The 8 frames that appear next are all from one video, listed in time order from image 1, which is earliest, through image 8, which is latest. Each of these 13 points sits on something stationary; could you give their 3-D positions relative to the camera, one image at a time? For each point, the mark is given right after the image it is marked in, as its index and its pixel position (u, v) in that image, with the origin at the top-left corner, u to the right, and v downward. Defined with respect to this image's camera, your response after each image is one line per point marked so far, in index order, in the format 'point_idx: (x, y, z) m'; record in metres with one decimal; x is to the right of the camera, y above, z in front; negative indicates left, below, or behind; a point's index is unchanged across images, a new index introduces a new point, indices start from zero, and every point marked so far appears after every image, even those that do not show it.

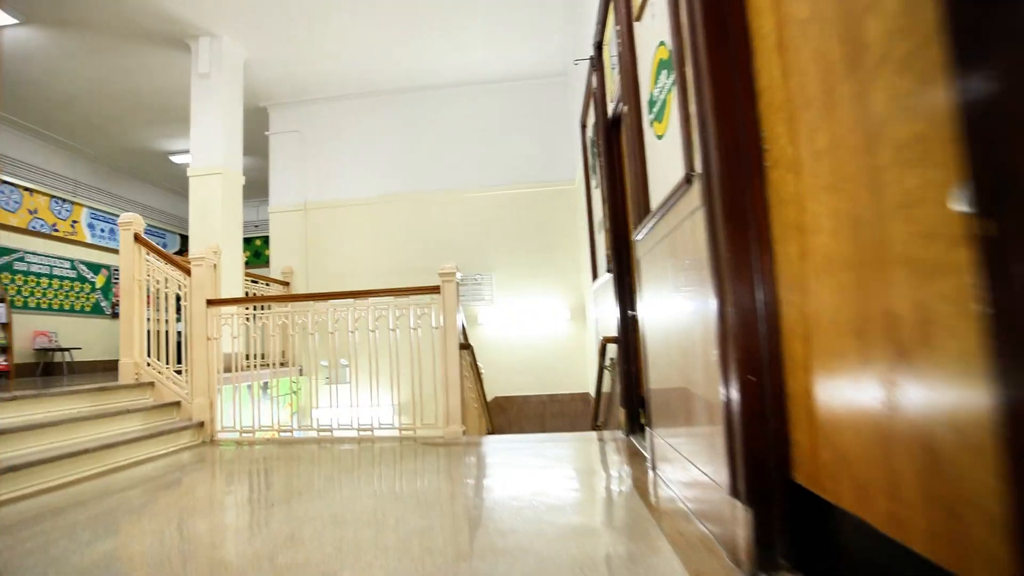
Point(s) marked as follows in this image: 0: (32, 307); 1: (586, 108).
0: (-6.7, -0.2, +7.5) m
1: (+0.6, +1.5, +4.5) m
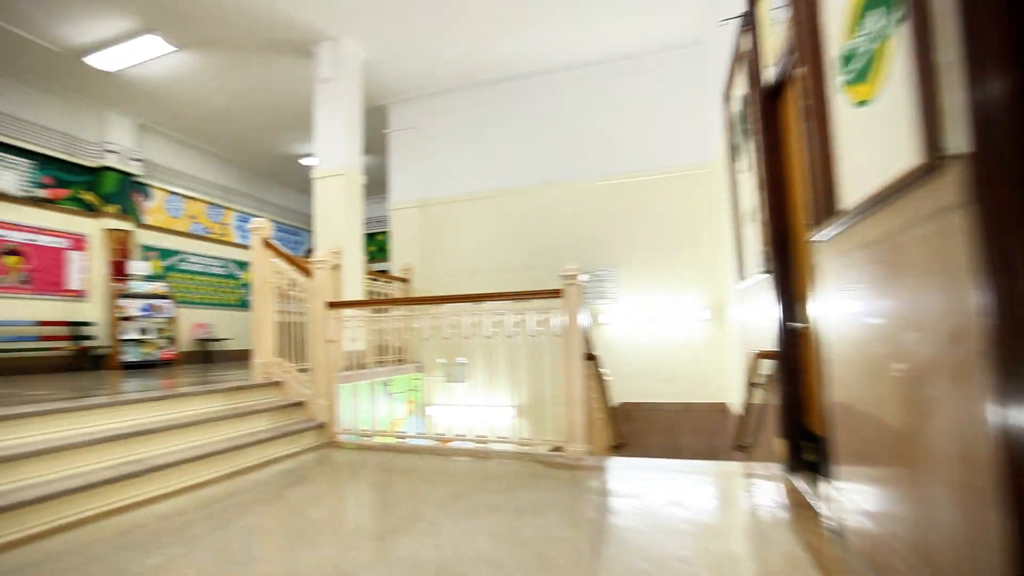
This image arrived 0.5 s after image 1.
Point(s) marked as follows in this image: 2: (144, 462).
0: (-5.0, -0.2, +8.4) m
1: (+1.6, +1.5, +3.8) m
2: (-2.3, -1.1, +3.3) m
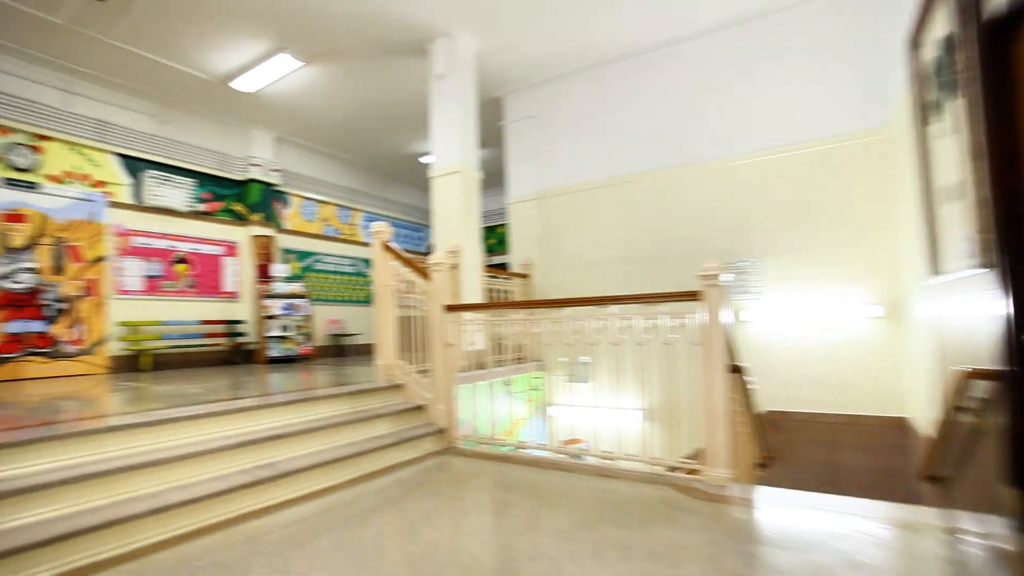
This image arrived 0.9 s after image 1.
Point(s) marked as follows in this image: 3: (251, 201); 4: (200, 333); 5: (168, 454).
0: (-3.0, -0.2, +8.9) m
1: (+2.3, +1.5, +3.0) m
2: (-1.5, -1.1, +3.4) m
3: (-3.8, +1.3, +7.9) m
4: (-4.2, -0.6, +7.2) m
5: (-2.0, -1.0, +3.1) m
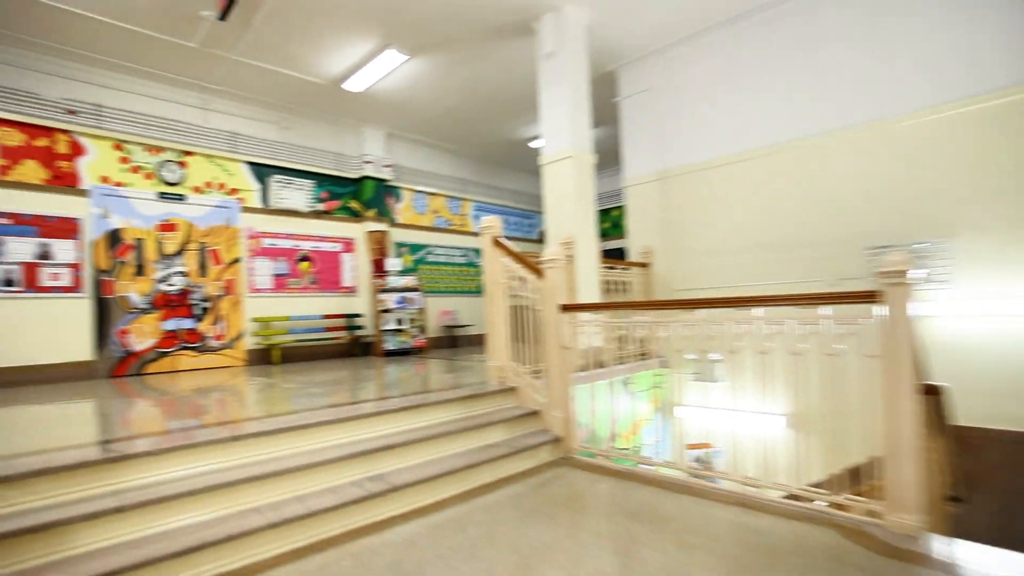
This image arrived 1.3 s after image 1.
0: (-1.2, 0.0, +9.0) m
1: (+2.8, +1.5, +2.1) m
2: (-0.8, -1.2, +3.3) m
3: (-2.2, +1.4, +8.1) m
4: (-2.6, -0.5, +7.5) m
5: (-1.3, -1.0, +3.1) m
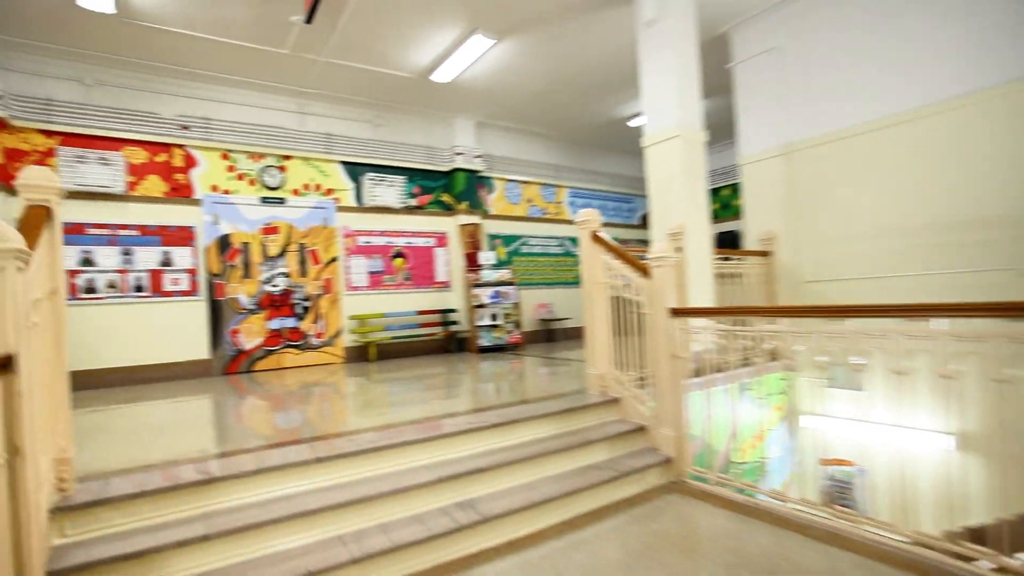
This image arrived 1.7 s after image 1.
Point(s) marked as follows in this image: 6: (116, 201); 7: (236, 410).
0: (+0.4, +0.1, +8.6) m
1: (+3.0, +1.5, +1.1) m
2: (-0.2, -1.2, +3.0) m
3: (-0.8, +1.4, +7.9) m
4: (-1.3, -0.5, +7.5) m
5: (-0.7, -1.1, +2.9) m
6: (-4.2, +0.9, +5.8) m
7: (-2.8, -1.2, +5.5) m
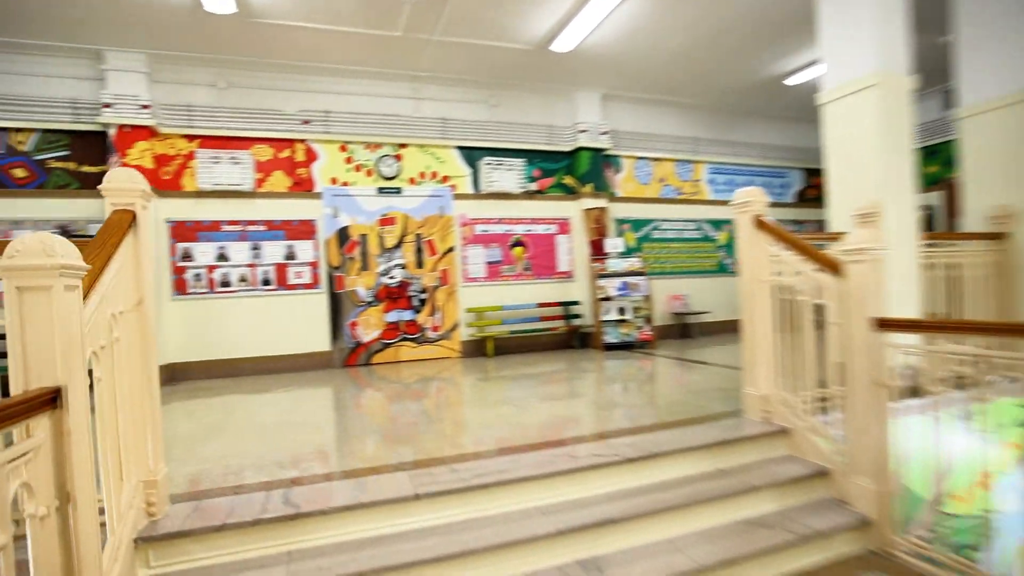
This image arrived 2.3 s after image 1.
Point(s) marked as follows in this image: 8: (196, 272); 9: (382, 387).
0: (+2.2, +0.2, +7.7) m
1: (+3.1, +1.4, -0.3) m
2: (+0.4, -1.2, +2.4) m
3: (+0.9, +1.6, +7.2) m
4: (+0.3, -0.4, +6.9) m
5: (-0.2, -1.1, +2.4) m
6: (-2.9, +1.0, +5.9) m
7: (-1.6, -1.2, +5.4) m
8: (-3.4, +0.2, +5.8) m
9: (-1.4, -1.1, +5.8) m
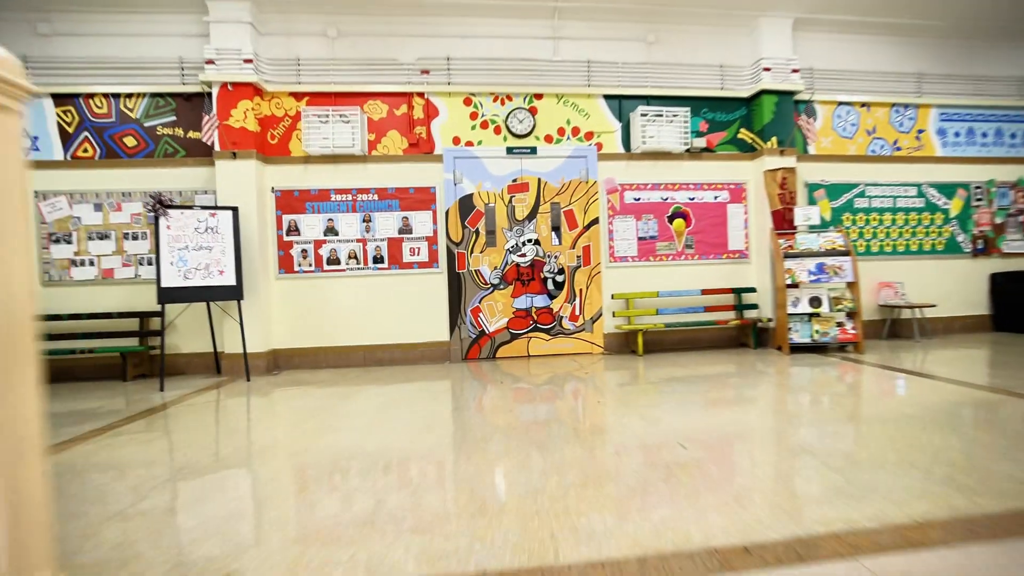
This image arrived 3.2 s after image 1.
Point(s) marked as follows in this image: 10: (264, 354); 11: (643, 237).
0: (+3.9, +0.4, +5.8) m
1: (+3.0, +1.3, -2.2) m
2: (+1.0, -1.2, +1.0) m
3: (+2.6, +1.7, +5.6) m
4: (+1.9, -0.2, +5.5) m
5: (+0.4, -1.1, +1.2) m
6: (-1.5, +1.2, +5.2) m
7: (-0.3, -1.0, +4.4) m
8: (-2.0, +0.4, +5.2) m
9: (-0.1, -0.9, +4.7) m
10: (-2.3, -0.6, +5.0) m
11: (+1.3, +0.5, +5.4) m
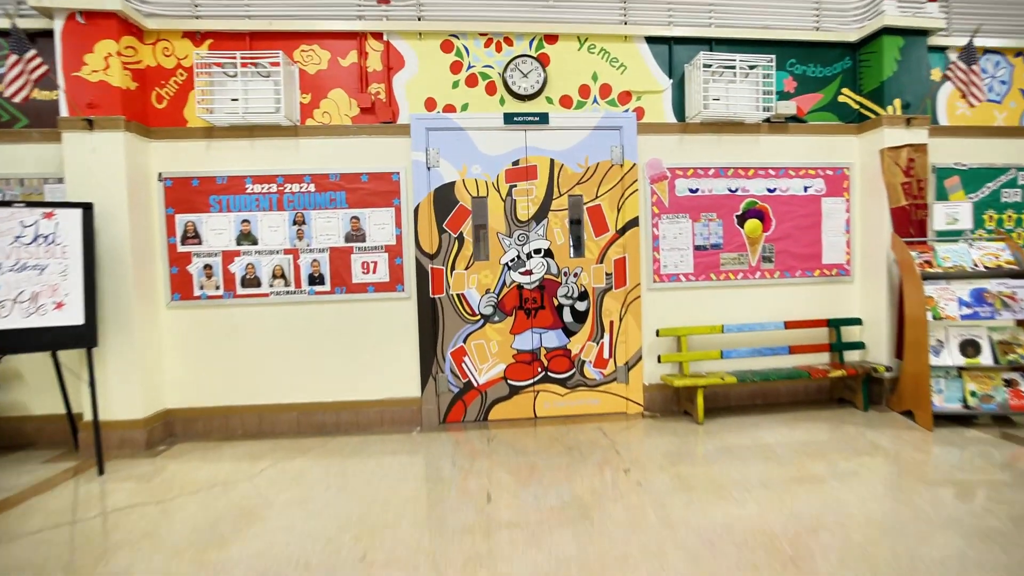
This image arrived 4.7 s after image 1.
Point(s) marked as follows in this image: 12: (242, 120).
0: (+3.9, +0.2, +4.1) m
1: (+2.9, +0.8, -4.0) m
2: (+0.9, -1.6, -0.6) m
3: (+2.6, +1.5, +3.9) m
4: (+1.9, -0.4, +3.8) m
5: (+0.4, -1.4, -0.4) m
6: (-1.5, +1.0, +3.5) m
7: (-0.3, -1.2, +2.8) m
8: (-2.0, +0.2, +3.5) m
9: (-0.1, -1.1, +3.1) m
10: (-2.3, -0.8, +3.4) m
11: (+1.3, +0.3, +3.7) m
12: (-1.7, +1.1, +3.4) m
